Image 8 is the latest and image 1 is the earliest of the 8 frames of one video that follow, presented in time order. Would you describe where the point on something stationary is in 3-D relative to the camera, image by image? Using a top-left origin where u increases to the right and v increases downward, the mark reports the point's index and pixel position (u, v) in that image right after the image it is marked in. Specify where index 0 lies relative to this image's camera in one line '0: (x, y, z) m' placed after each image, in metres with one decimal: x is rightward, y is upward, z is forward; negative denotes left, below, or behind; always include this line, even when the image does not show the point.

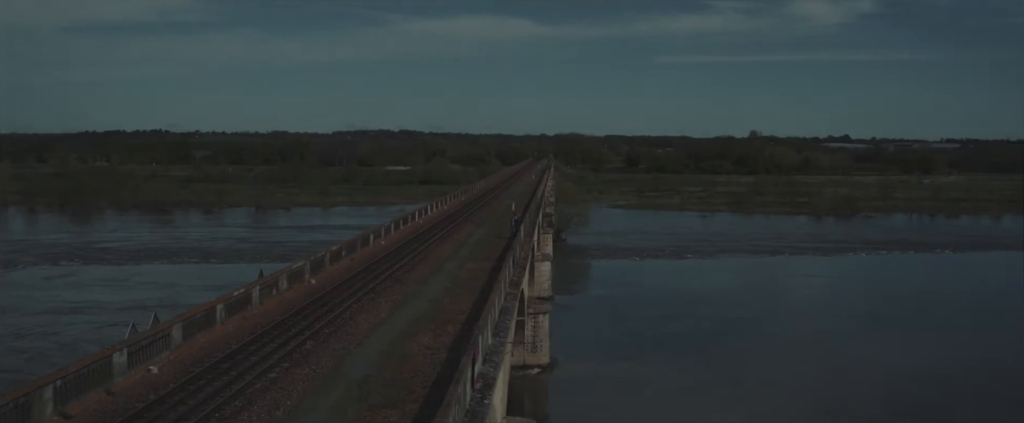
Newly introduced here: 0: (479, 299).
0: (-0.4, -1.3, +12.1) m
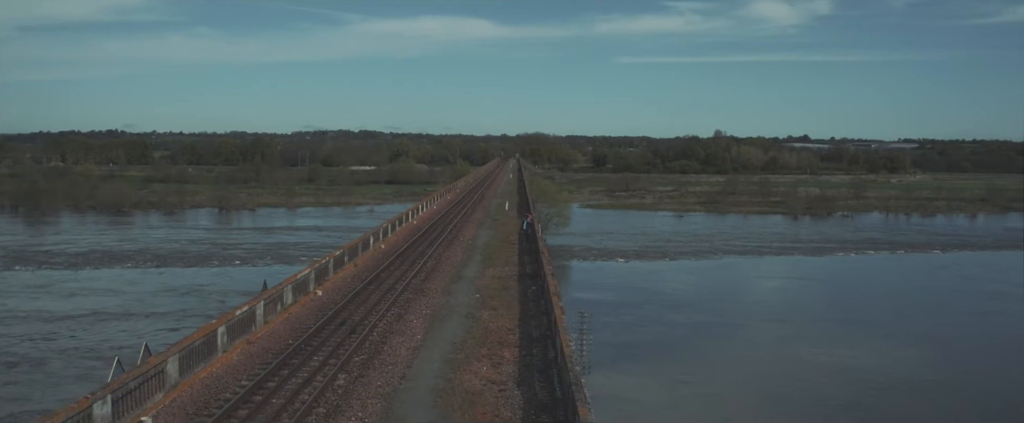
0: (+0.2, -1.3, +10.3) m
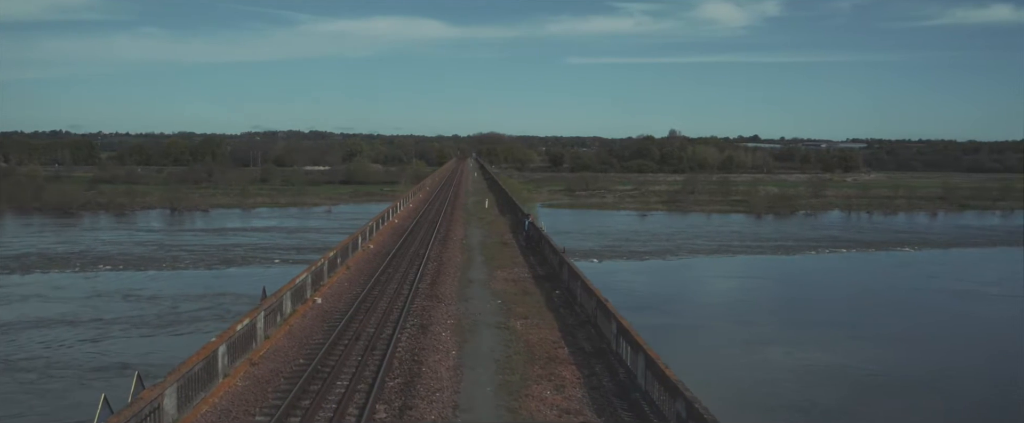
0: (+0.6, -1.2, +9.0) m
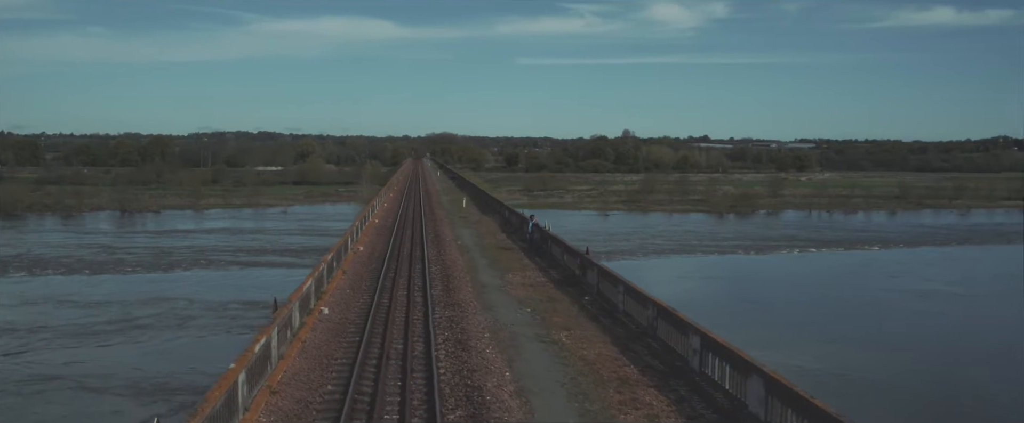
0: (+1.0, -1.2, +7.9) m
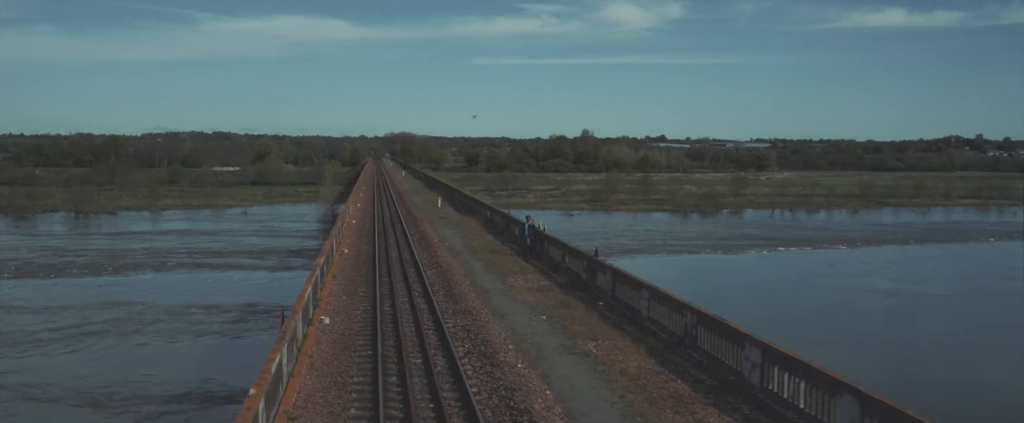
0: (+1.2, -1.2, +7.4) m
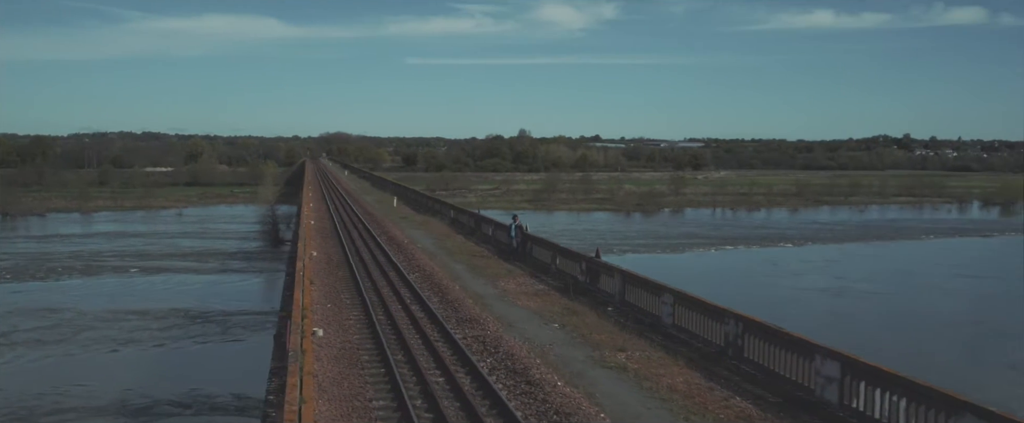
0: (+1.4, -1.2, +6.7) m
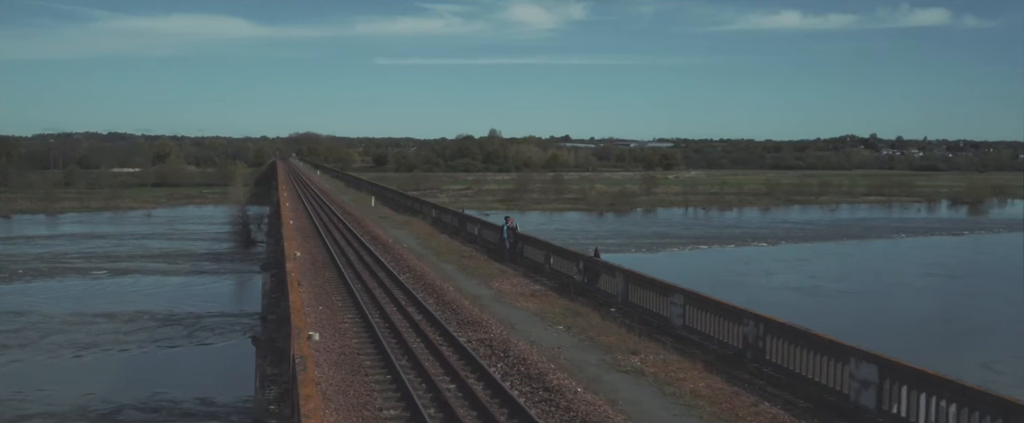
0: (+1.5, -1.2, +6.5) m
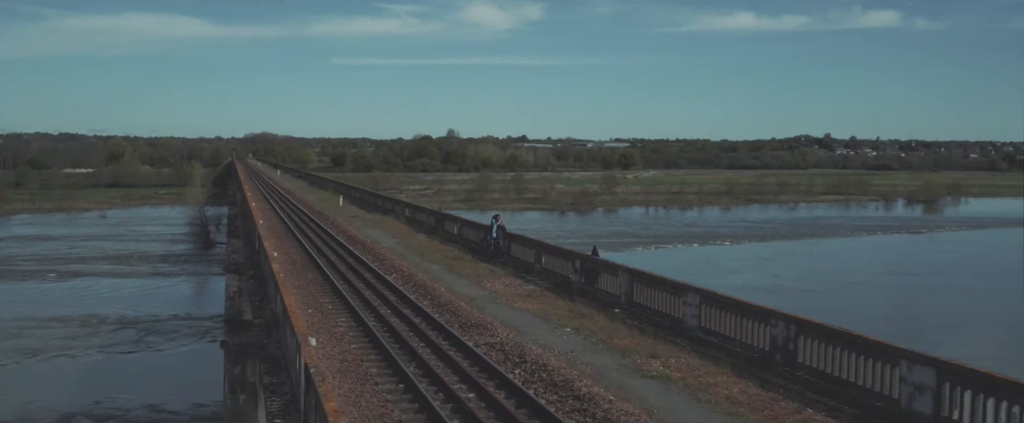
0: (+1.6, -1.1, +6.2) m
